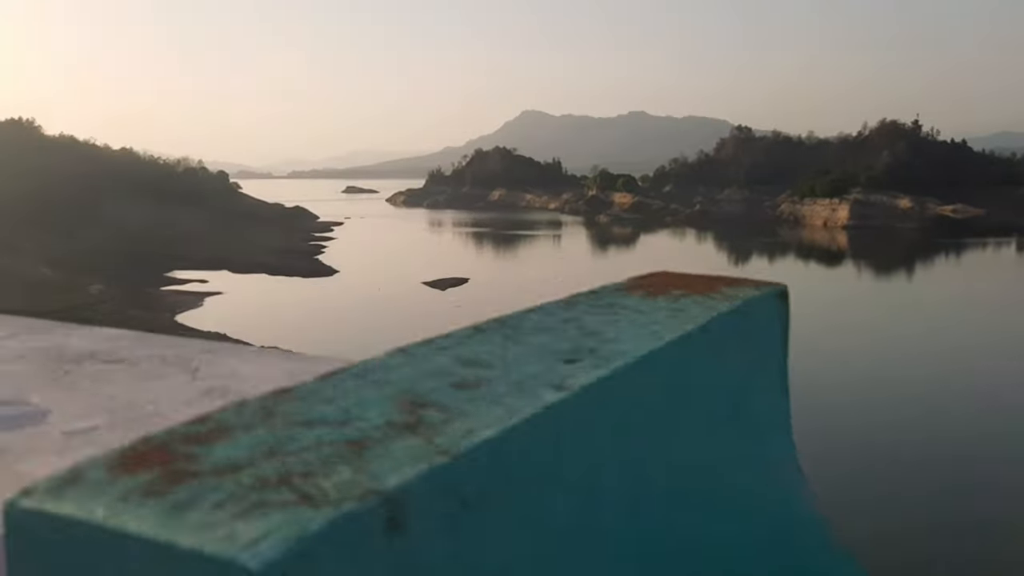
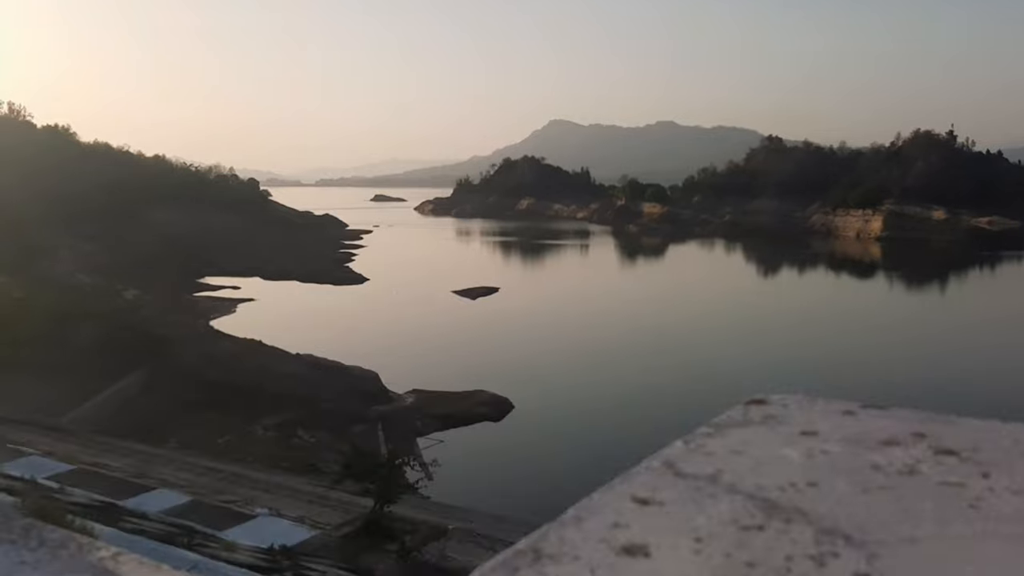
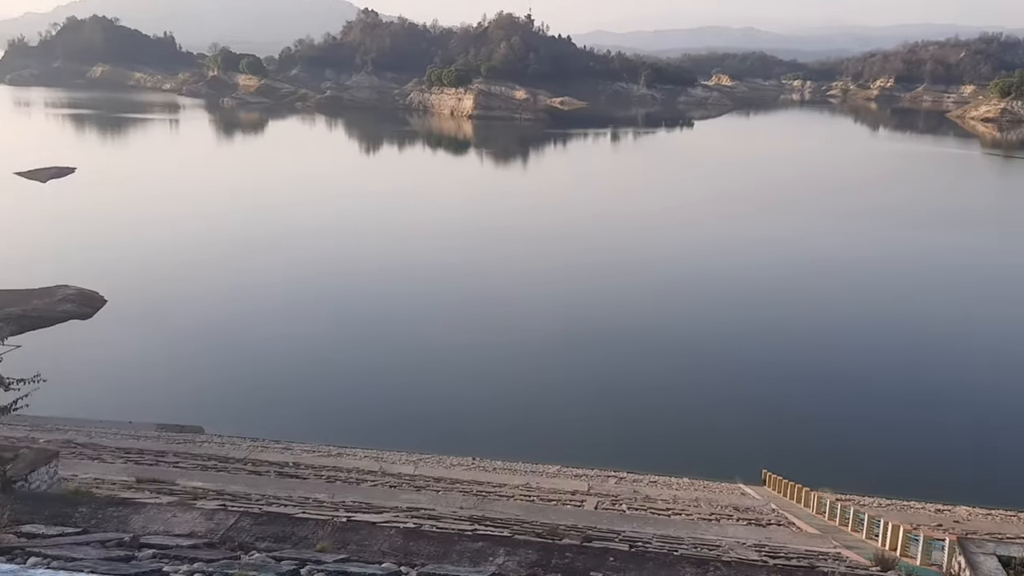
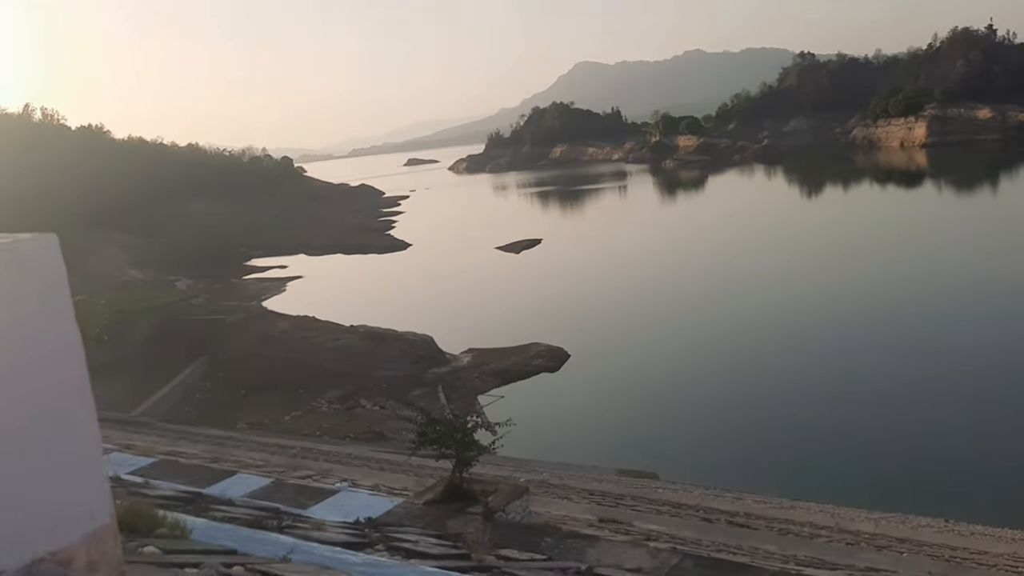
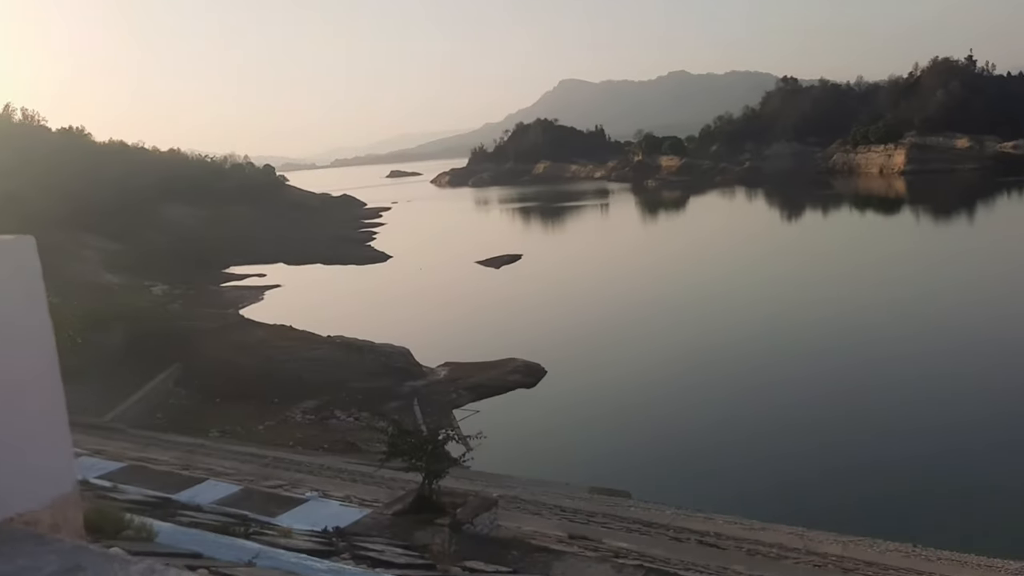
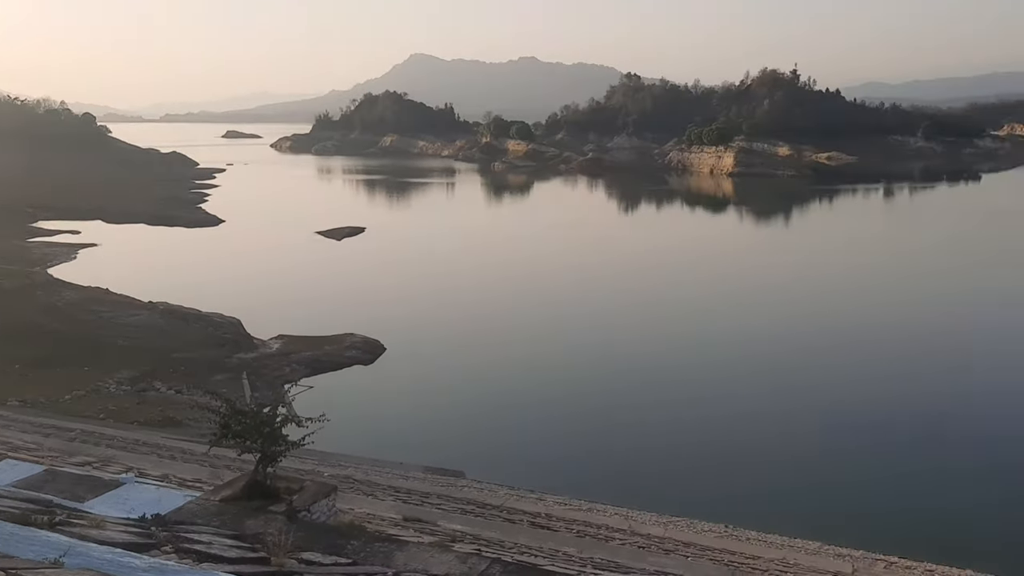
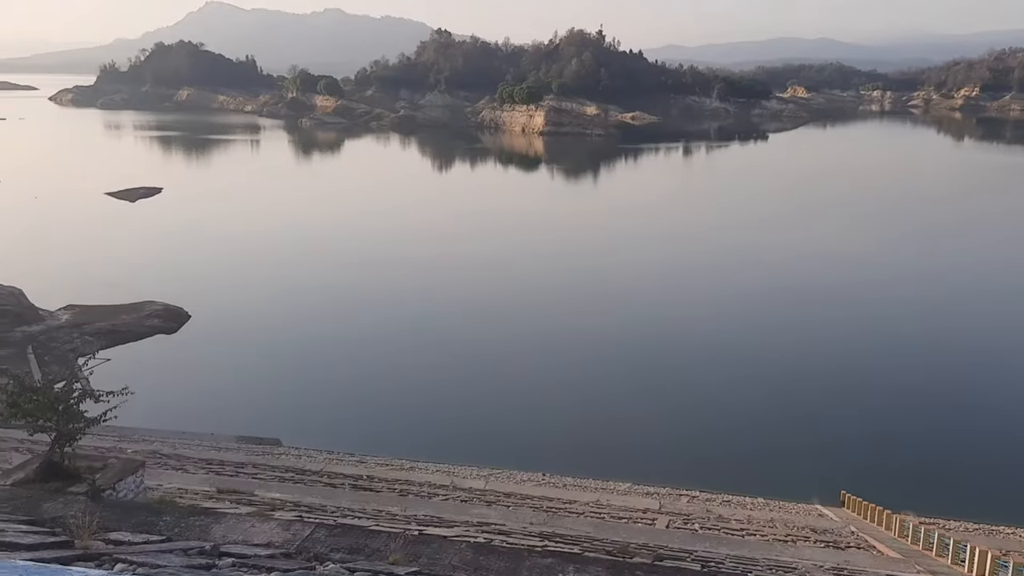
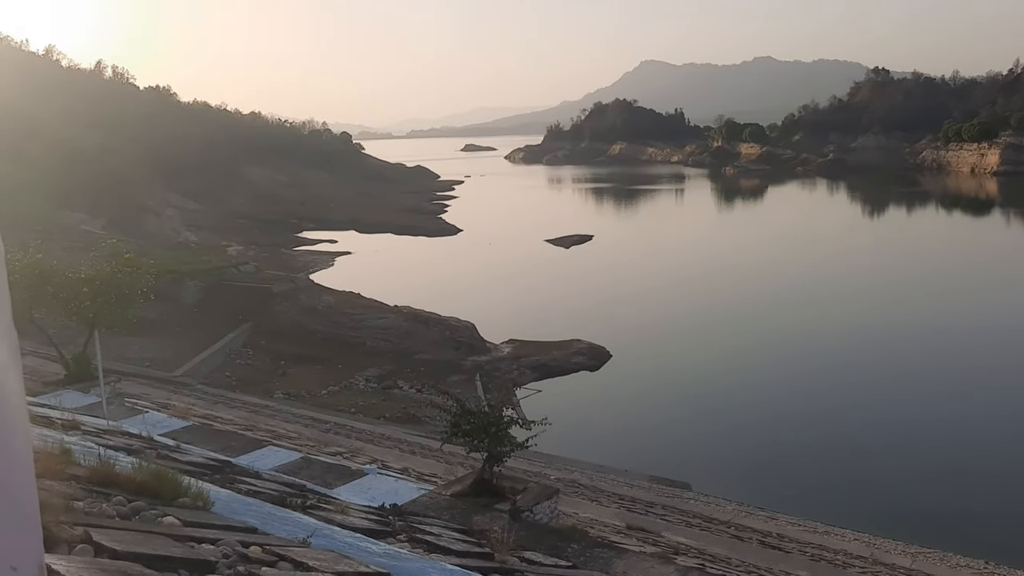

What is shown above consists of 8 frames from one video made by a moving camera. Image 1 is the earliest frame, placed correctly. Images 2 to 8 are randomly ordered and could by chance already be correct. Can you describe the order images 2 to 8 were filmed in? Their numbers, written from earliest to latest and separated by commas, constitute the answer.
2, 5, 4, 8, 6, 7, 3
